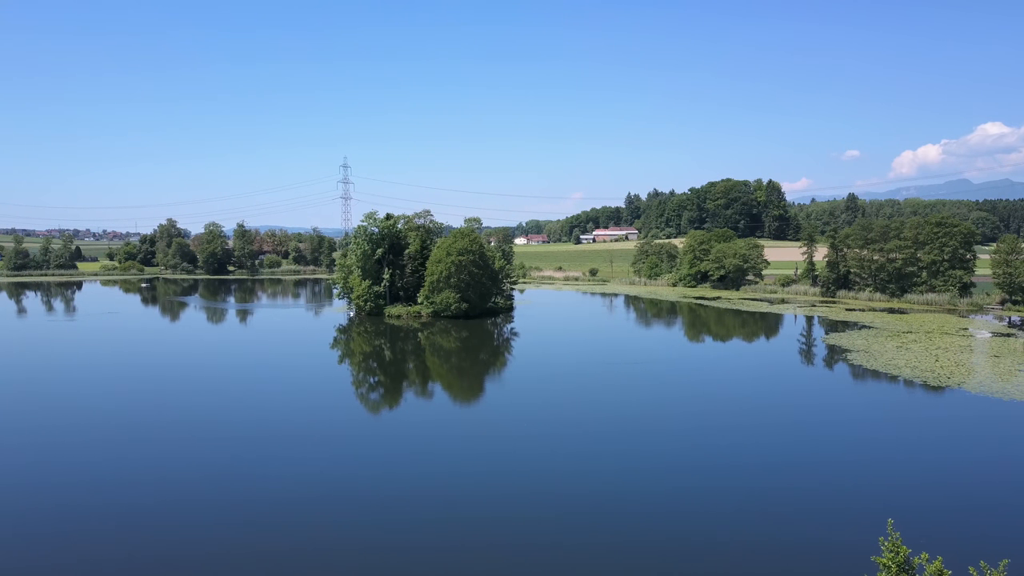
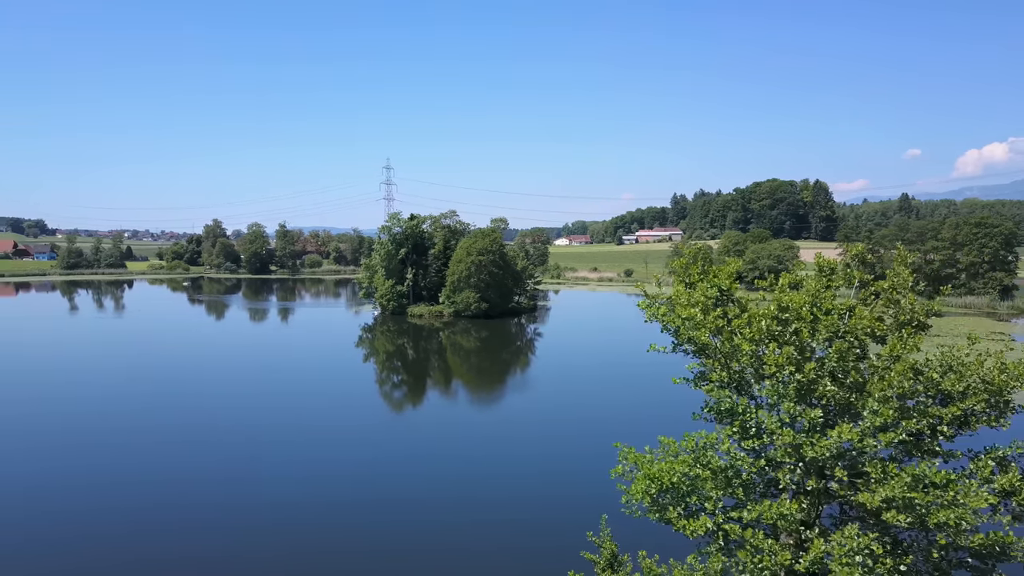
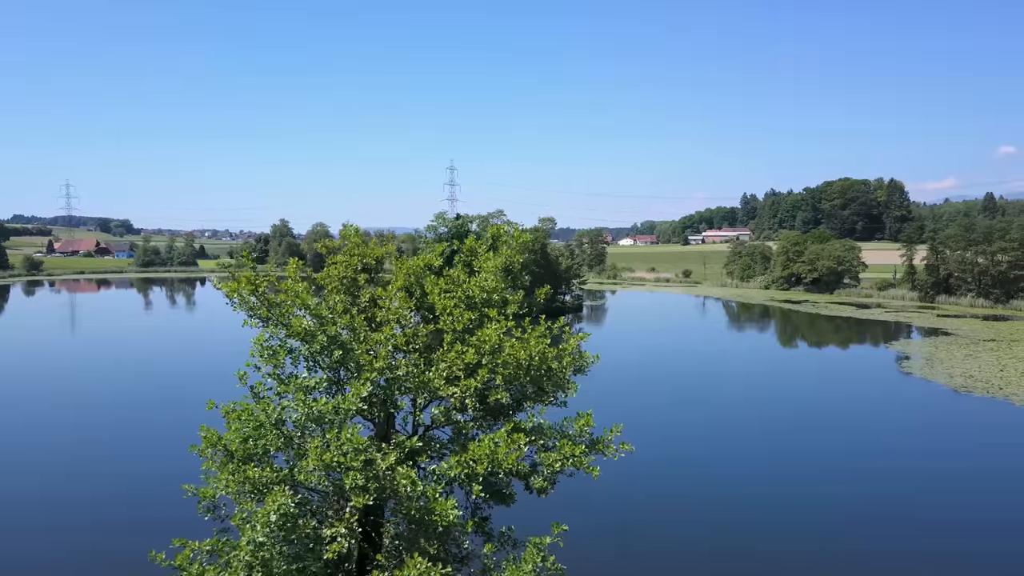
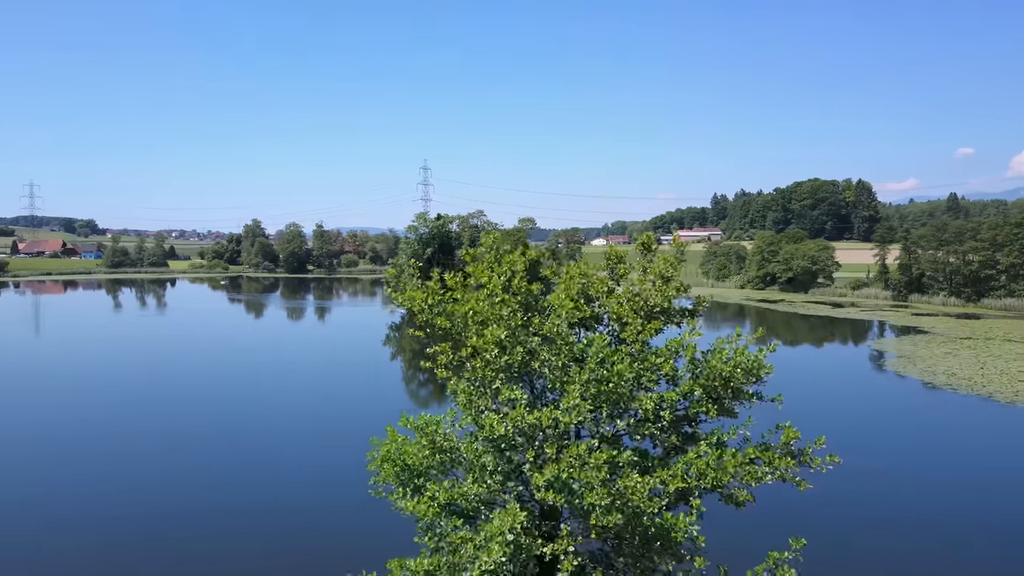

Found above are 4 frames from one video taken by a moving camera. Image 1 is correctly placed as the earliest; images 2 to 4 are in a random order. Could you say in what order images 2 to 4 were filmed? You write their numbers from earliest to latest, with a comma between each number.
2, 4, 3
